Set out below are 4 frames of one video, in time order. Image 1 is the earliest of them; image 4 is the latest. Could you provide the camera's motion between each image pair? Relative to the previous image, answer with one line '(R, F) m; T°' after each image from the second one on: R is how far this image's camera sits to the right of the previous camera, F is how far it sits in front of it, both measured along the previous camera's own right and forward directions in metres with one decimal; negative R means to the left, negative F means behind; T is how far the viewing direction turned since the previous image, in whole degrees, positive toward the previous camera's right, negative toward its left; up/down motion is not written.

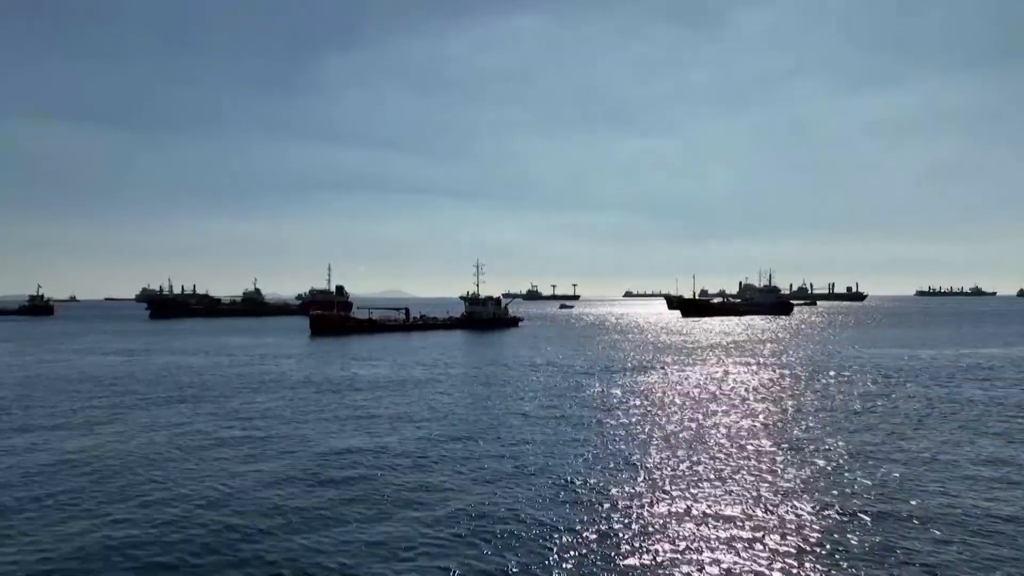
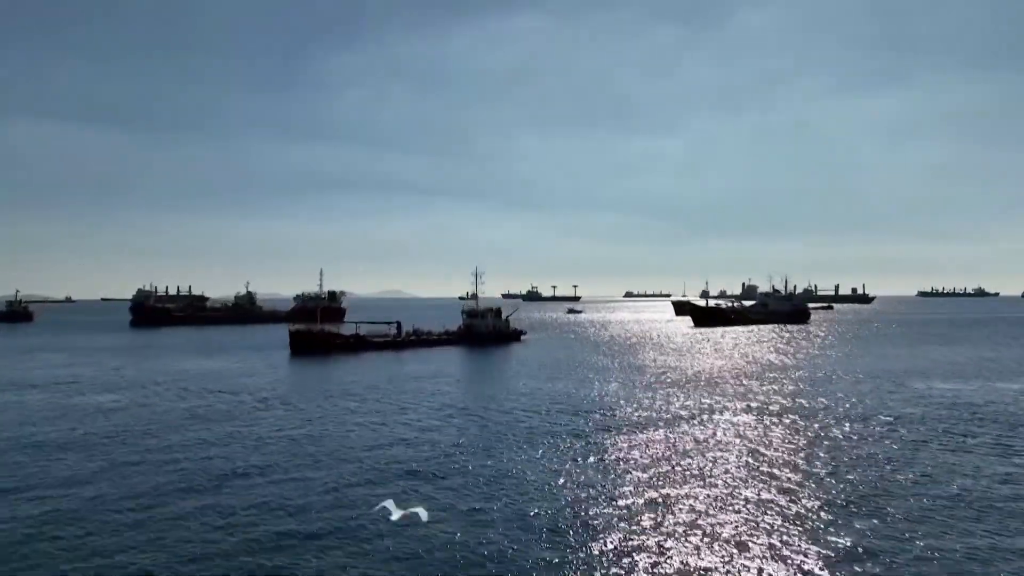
(-0.2, +4.5) m; 0°
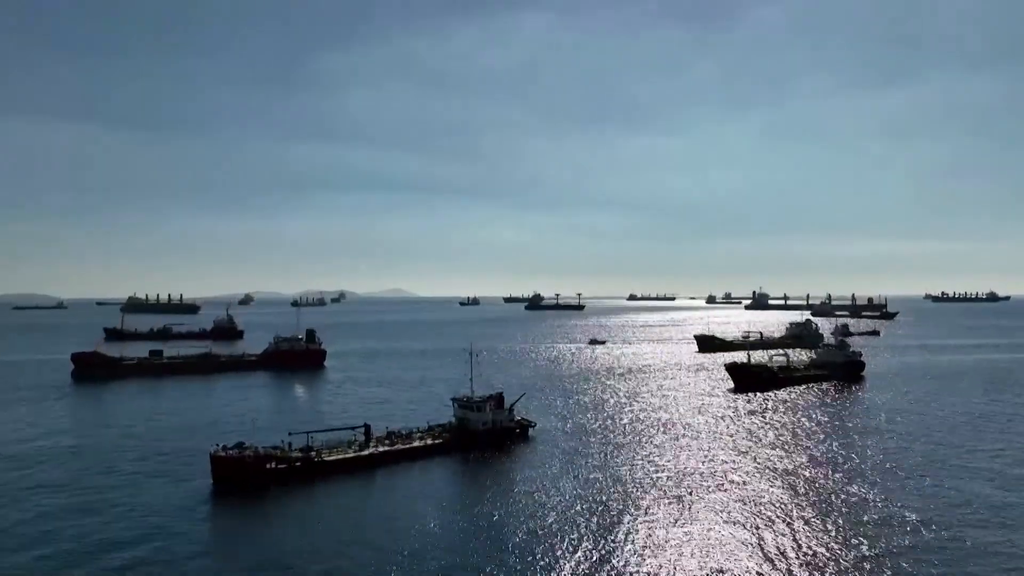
(-0.2, +11.4) m; 0°
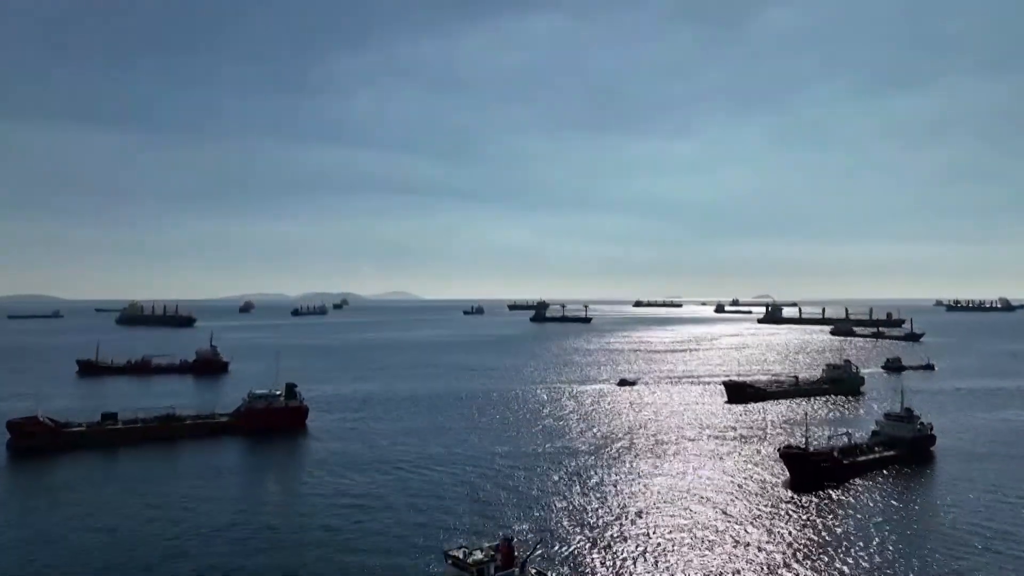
(-0.4, +10.1) m; 0°
